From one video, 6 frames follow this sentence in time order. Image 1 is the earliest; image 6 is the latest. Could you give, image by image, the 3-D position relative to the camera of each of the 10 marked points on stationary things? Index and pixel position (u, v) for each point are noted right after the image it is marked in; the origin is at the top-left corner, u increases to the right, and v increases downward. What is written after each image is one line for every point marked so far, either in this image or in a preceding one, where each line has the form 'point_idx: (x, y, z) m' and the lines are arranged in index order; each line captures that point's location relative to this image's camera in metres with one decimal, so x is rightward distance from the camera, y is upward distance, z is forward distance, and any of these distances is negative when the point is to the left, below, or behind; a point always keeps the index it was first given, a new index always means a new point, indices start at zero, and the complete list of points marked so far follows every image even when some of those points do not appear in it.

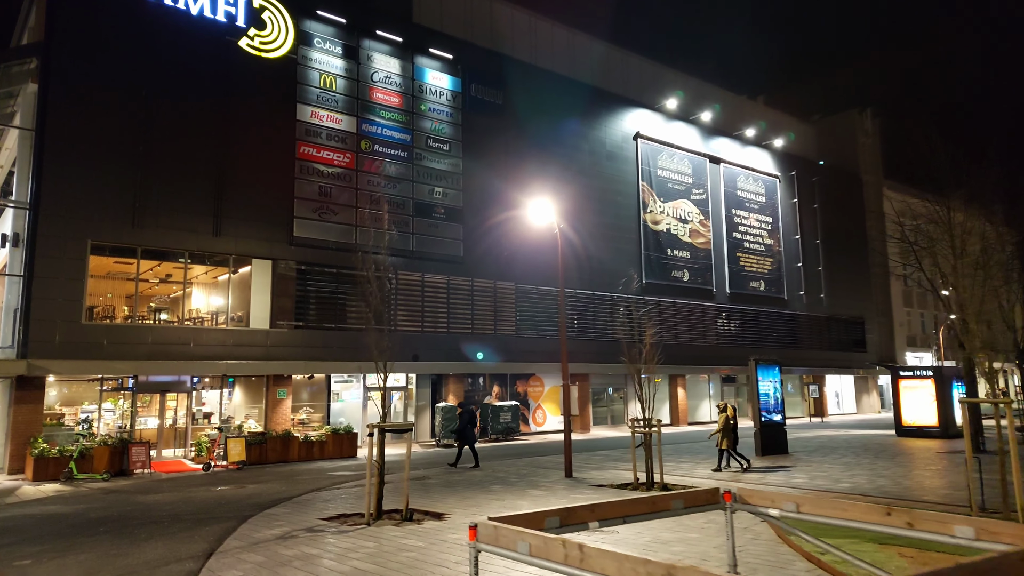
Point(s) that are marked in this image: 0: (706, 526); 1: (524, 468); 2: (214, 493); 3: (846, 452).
0: (+2.4, -2.9, +7.9) m
1: (+0.3, -4.4, +15.9) m
2: (-6.1, -4.3, +13.6) m
3: (+9.6, -4.7, +18.7) m
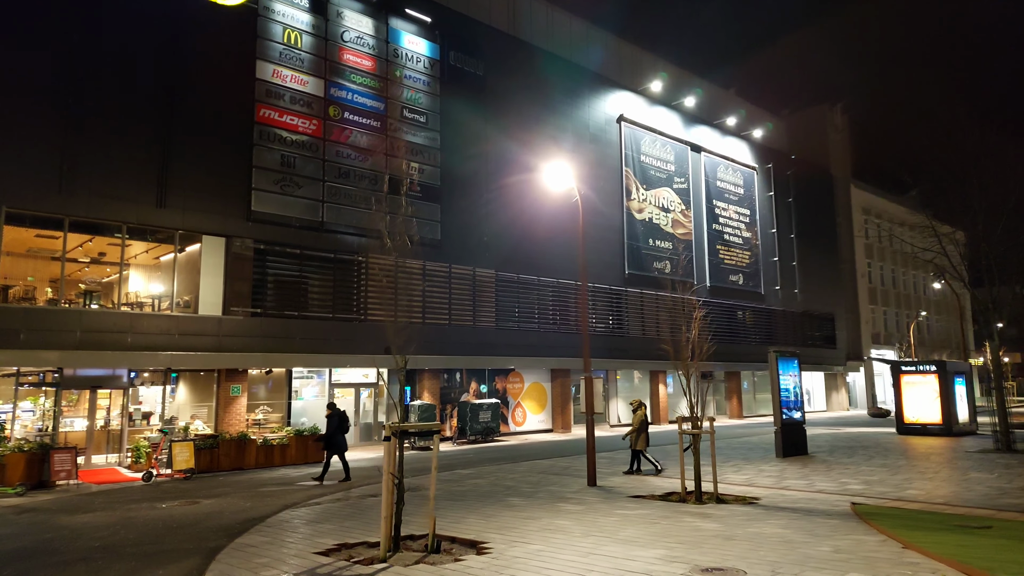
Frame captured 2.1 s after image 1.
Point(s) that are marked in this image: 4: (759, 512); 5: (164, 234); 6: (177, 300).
0: (+3.1, -2.5, +6.0) m
1: (+0.4, -3.9, +13.8) m
2: (-5.9, -3.8, +11.0) m
3: (+9.4, -4.3, +17.3) m
4: (+3.3, -3.0, +8.7) m
5: (-10.1, +1.5, +18.9) m
6: (-9.7, -0.4, +19.0) m
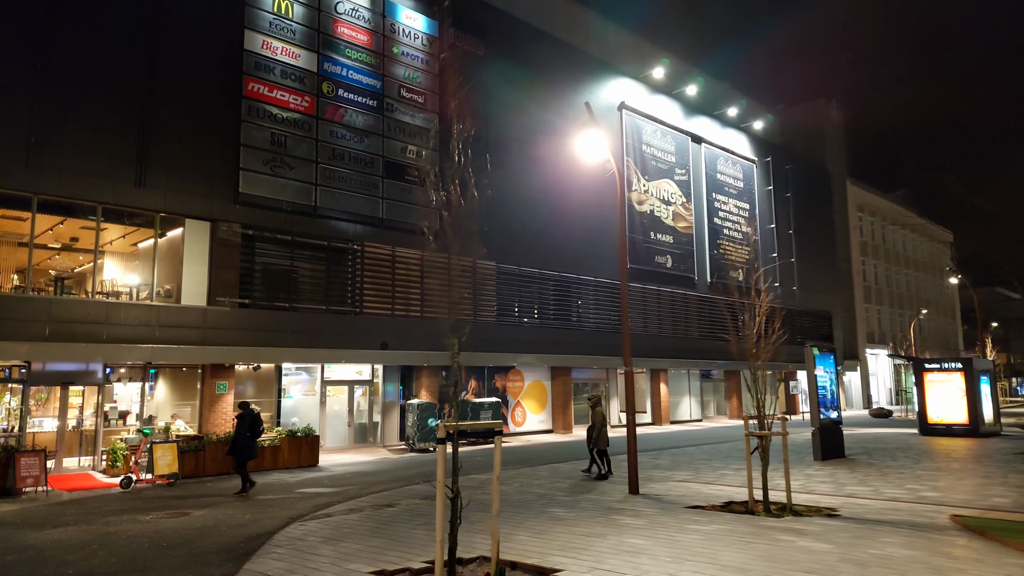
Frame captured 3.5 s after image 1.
0: (+3.8, -2.2, +4.8) m
1: (+0.9, -3.7, +12.5) m
2: (-5.3, -3.4, +9.5) m
3: (+9.7, -4.1, +16.4) m
4: (+3.9, -2.7, +7.5) m
5: (-9.7, +1.9, +17.3) m
6: (-9.4, 0.0, +17.4) m
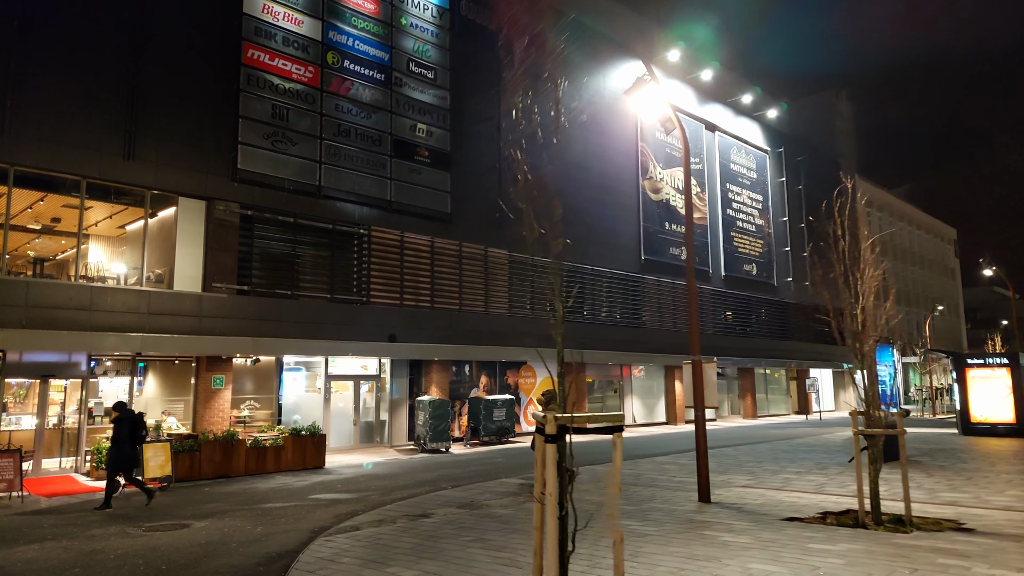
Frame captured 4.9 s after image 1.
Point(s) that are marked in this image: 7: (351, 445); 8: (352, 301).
0: (+4.7, -1.9, +3.5) m
1: (+1.6, -3.3, +11.1) m
2: (-4.5, -3.1, +7.9) m
3: (+10.4, -3.8, +15.1) m
4: (+4.7, -2.4, +6.1) m
5: (-9.1, +2.3, +15.7) m
6: (-8.8, +0.3, +15.8) m
7: (-4.9, -4.8, +19.9) m
8: (-4.6, -0.4, +19.0) m
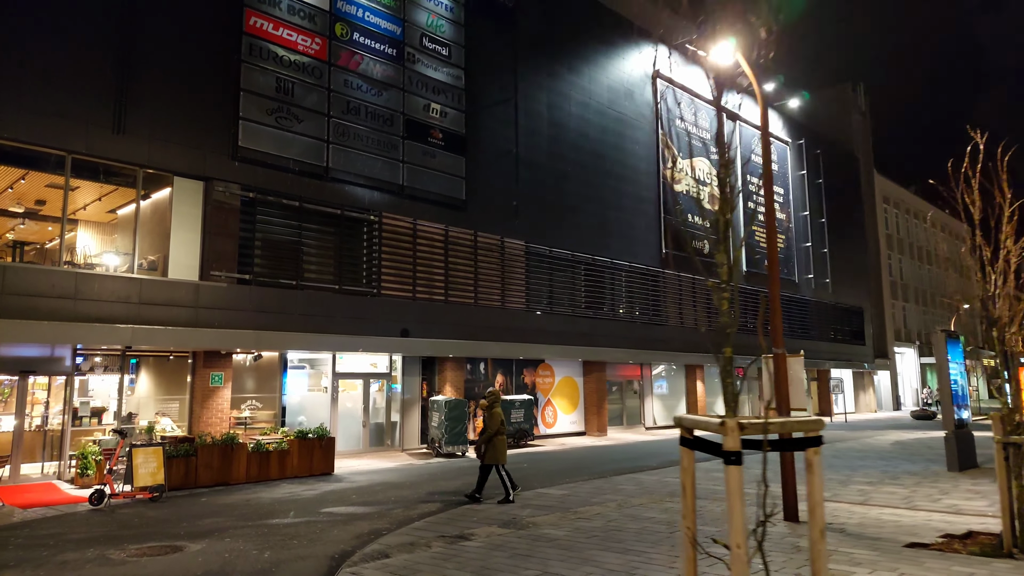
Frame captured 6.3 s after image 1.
0: (+5.3, -1.7, +2.1) m
1: (+2.2, -3.1, +9.7) m
2: (-3.9, -2.8, +6.5) m
3: (+11.0, -3.6, +13.8) m
4: (+5.4, -2.2, +4.8) m
5: (-8.5, +2.5, +14.3) m
6: (-8.2, +0.6, +14.3) m
7: (-4.3, -4.5, +18.4) m
8: (-4.0, -0.1, +17.6) m
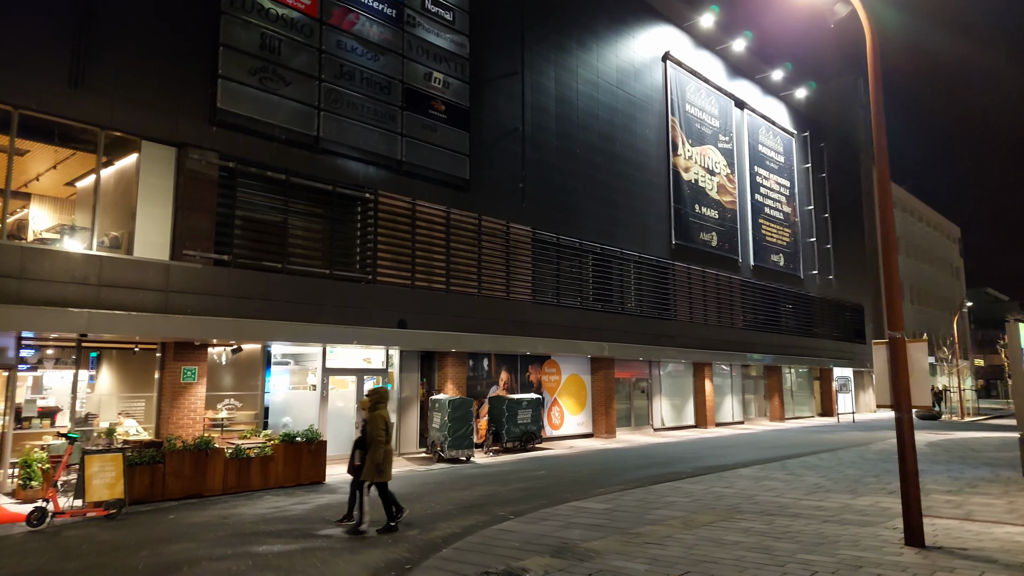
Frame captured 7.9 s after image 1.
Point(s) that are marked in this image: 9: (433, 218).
0: (+6.1, -1.4, +0.5) m
1: (+2.7, -2.8, +8.1) m
2: (-3.3, -2.5, +4.7) m
3: (+11.3, -3.3, +12.4) m
4: (+6.0, -1.9, +3.2) m
5: (-8.1, +2.9, +12.3) m
6: (-7.8, +1.0, +12.4) m
7: (-4.1, -4.2, +16.6) m
8: (-3.8, +0.2, +15.7) m
9: (-2.1, +1.9, +17.5) m
